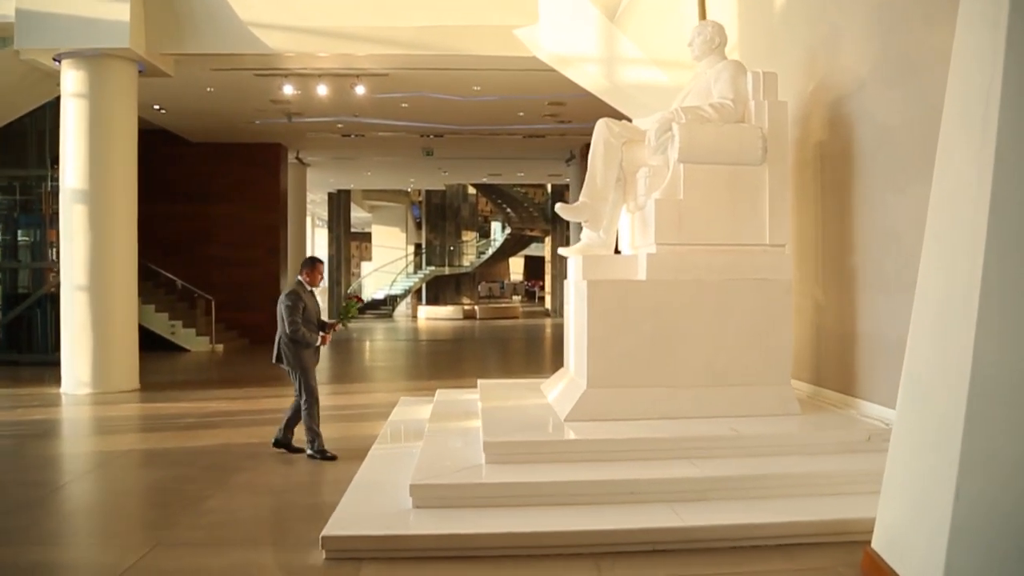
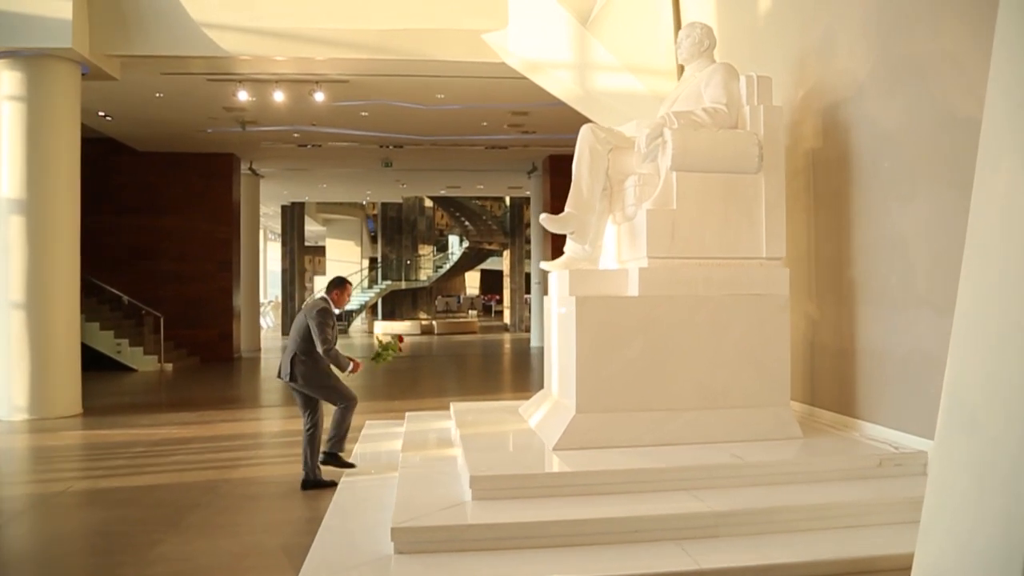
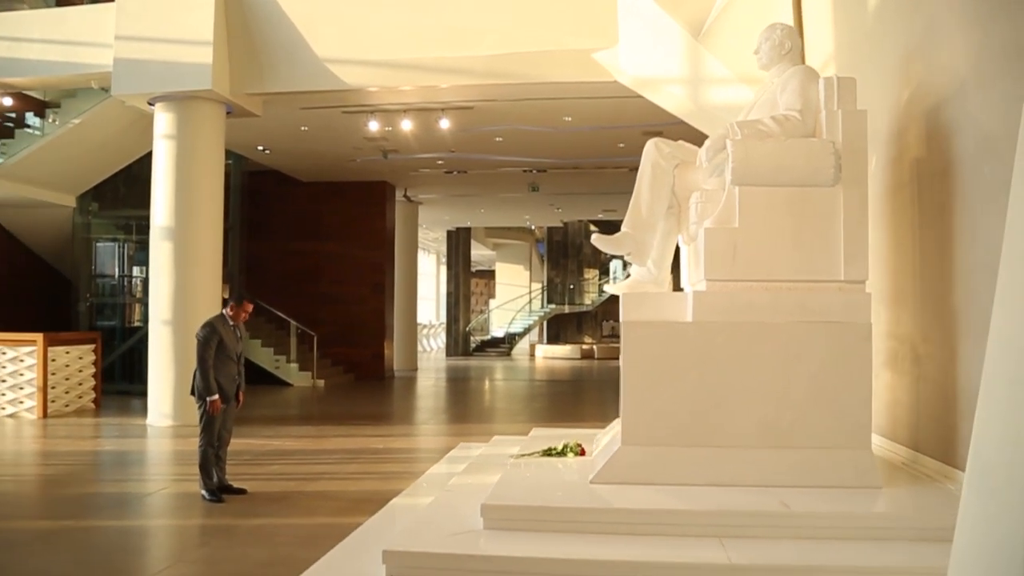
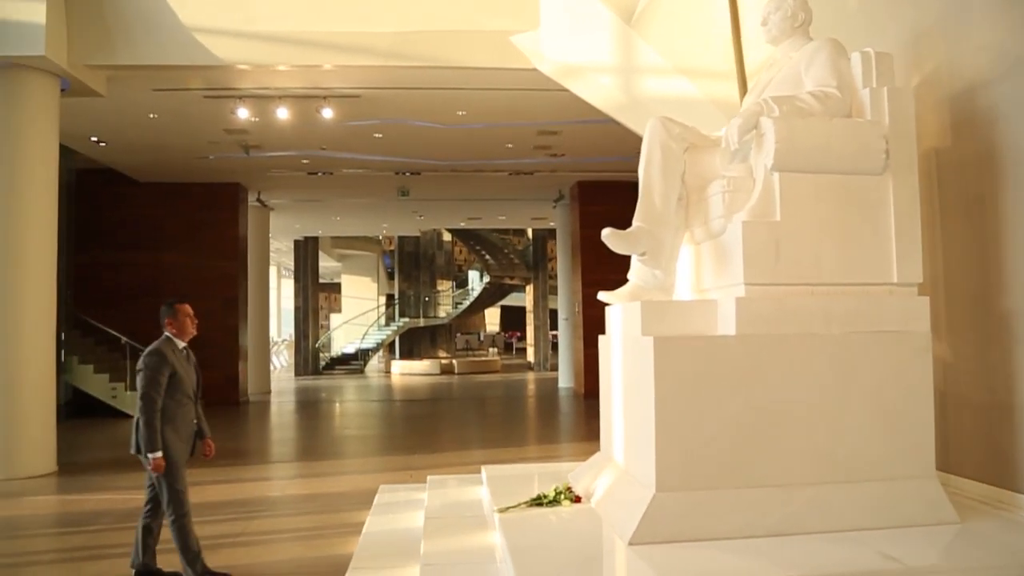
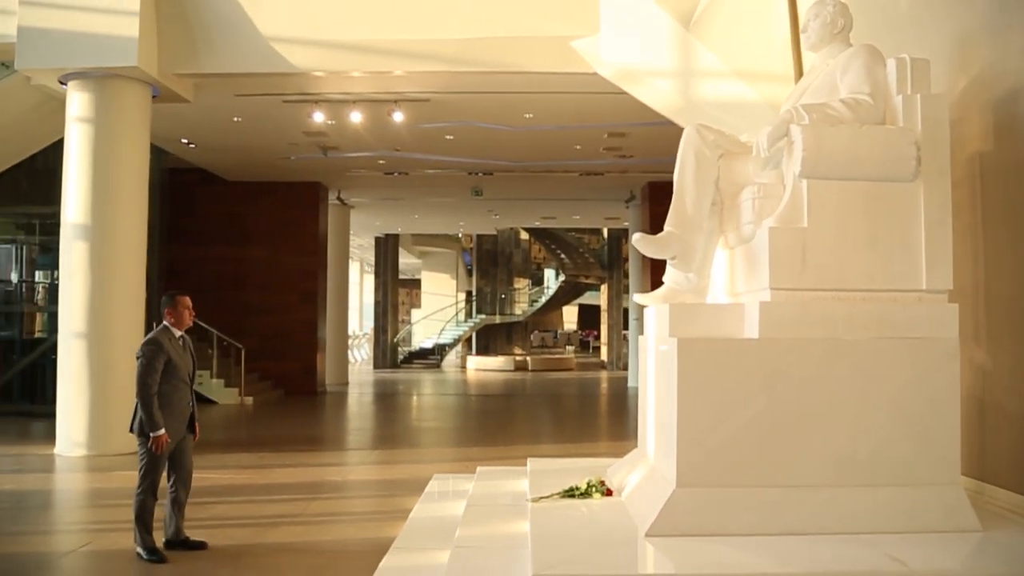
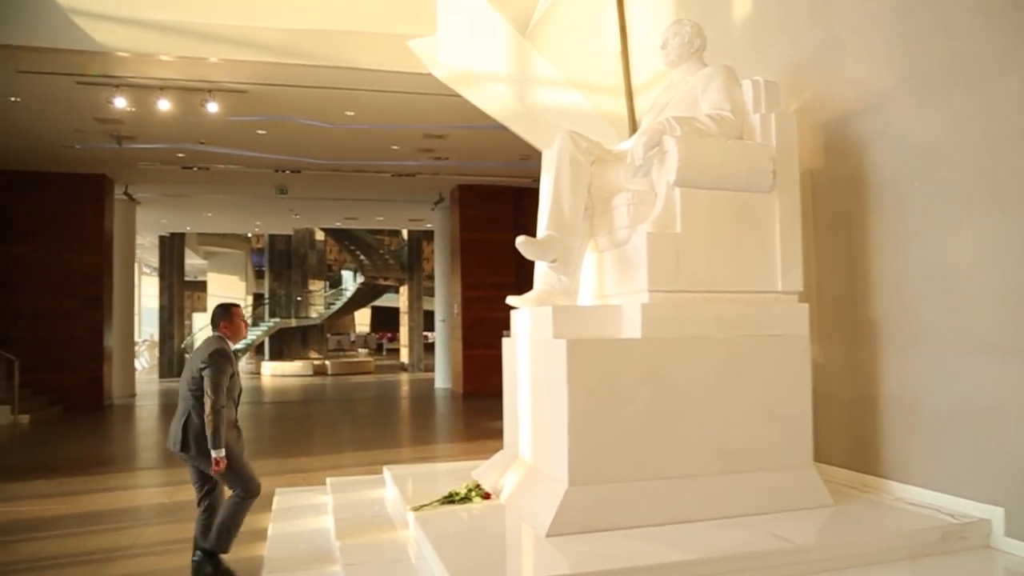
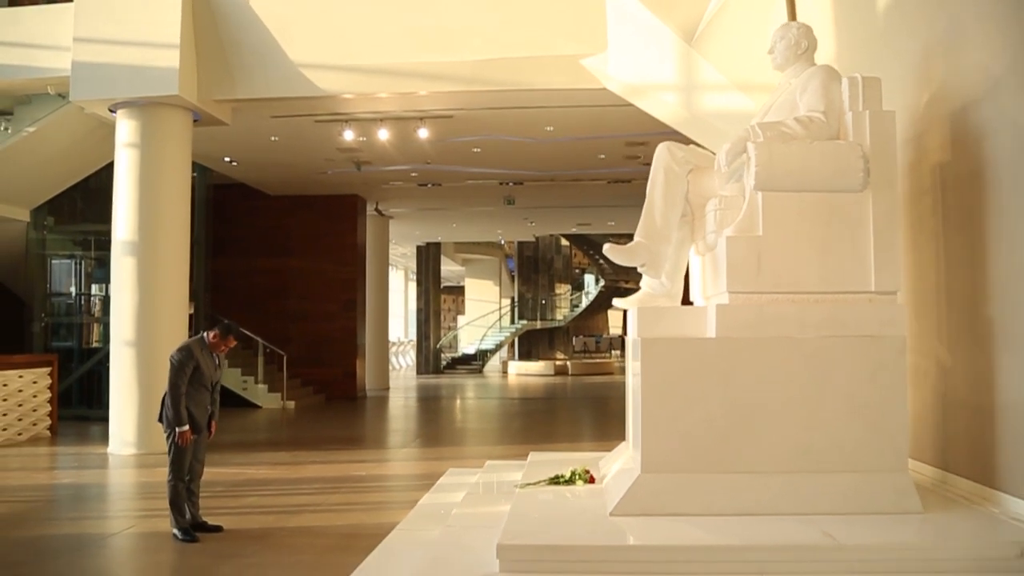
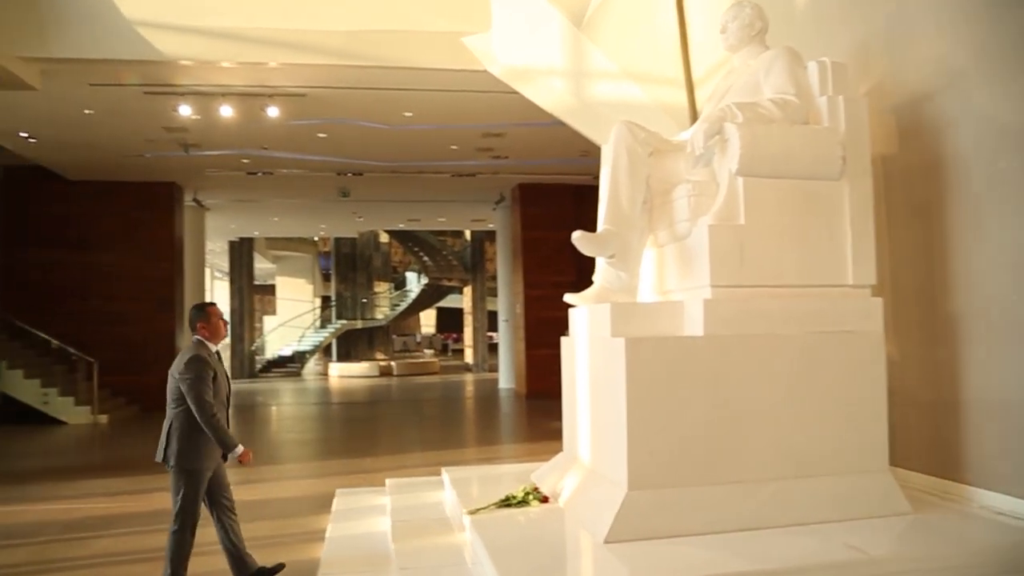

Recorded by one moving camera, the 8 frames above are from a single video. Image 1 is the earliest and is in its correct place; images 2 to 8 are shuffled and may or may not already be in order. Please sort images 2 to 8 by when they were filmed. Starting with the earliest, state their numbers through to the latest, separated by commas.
2, 6, 8, 4, 5, 7, 3
